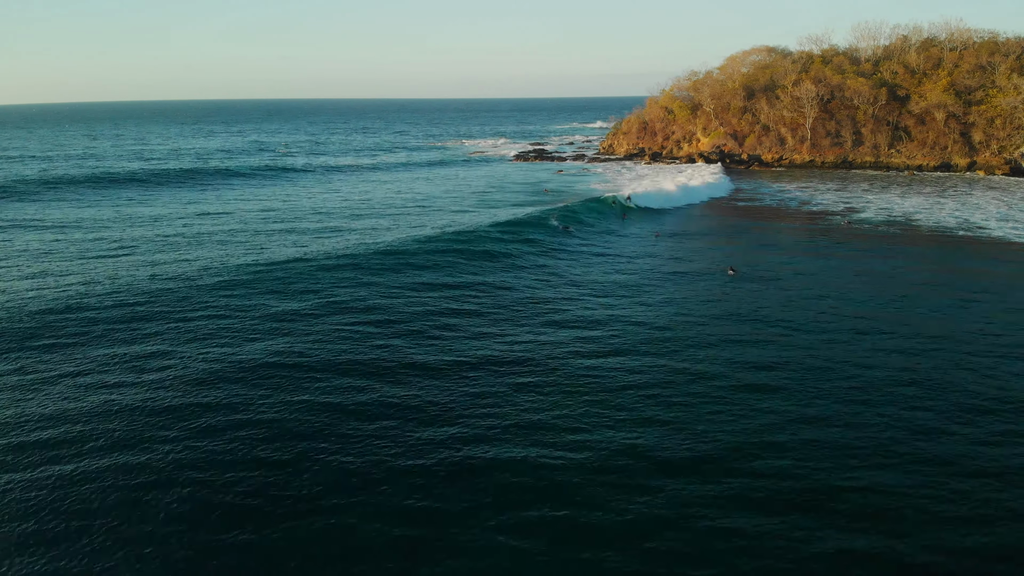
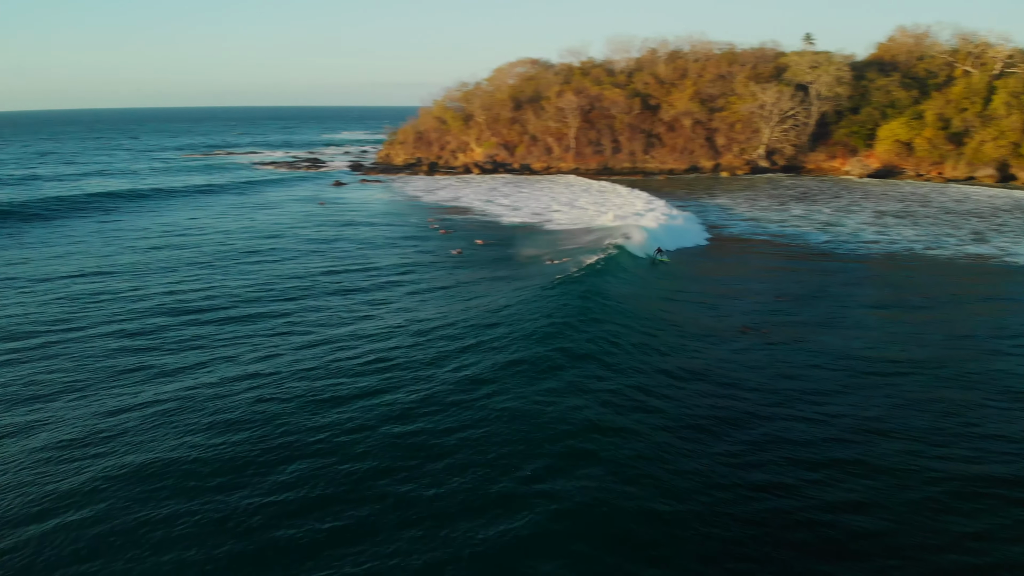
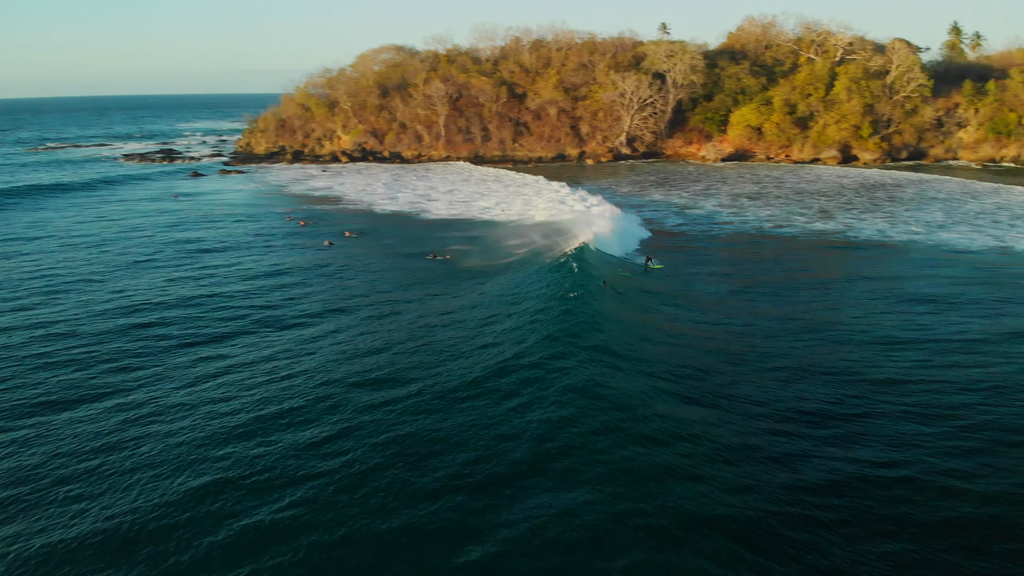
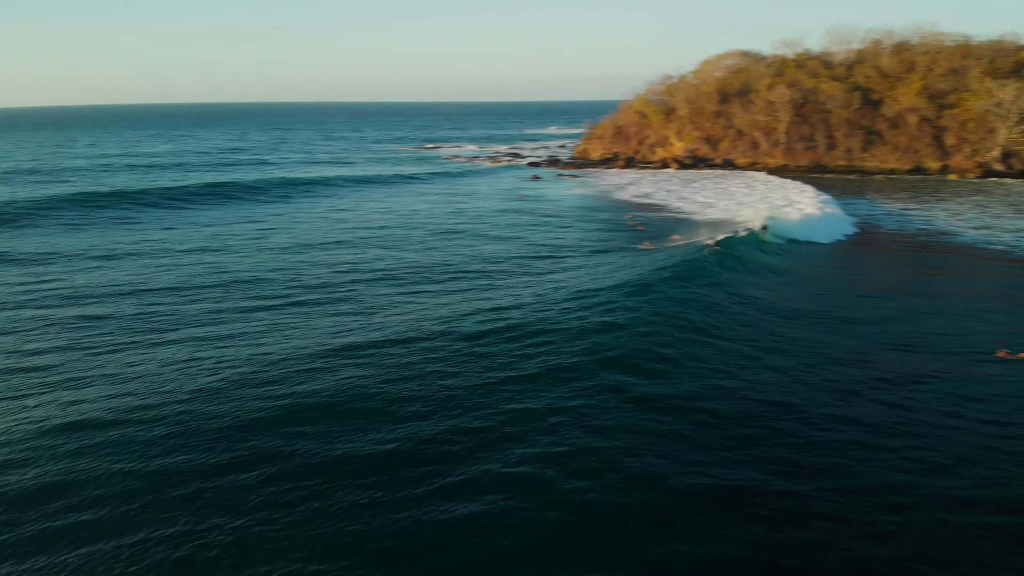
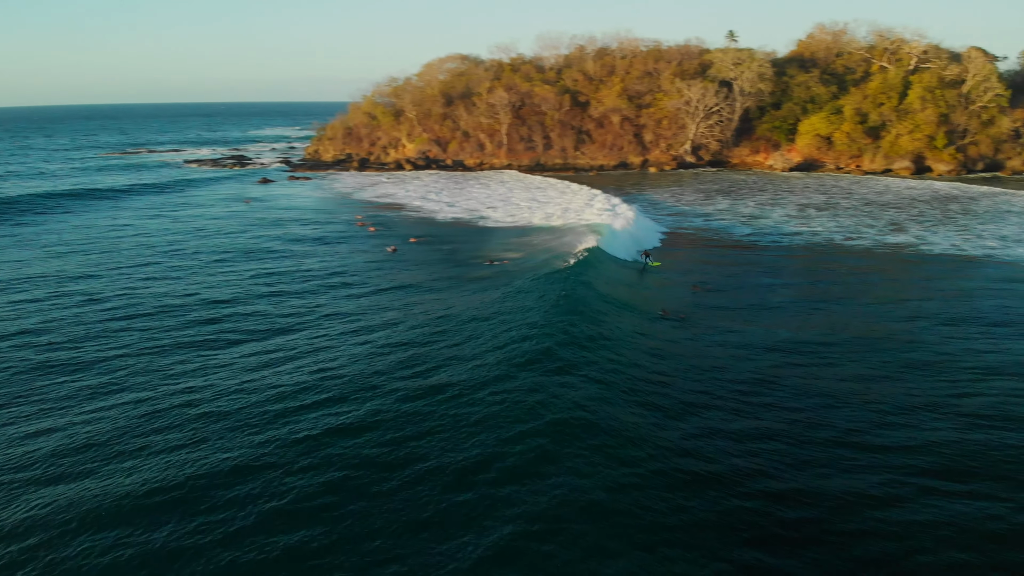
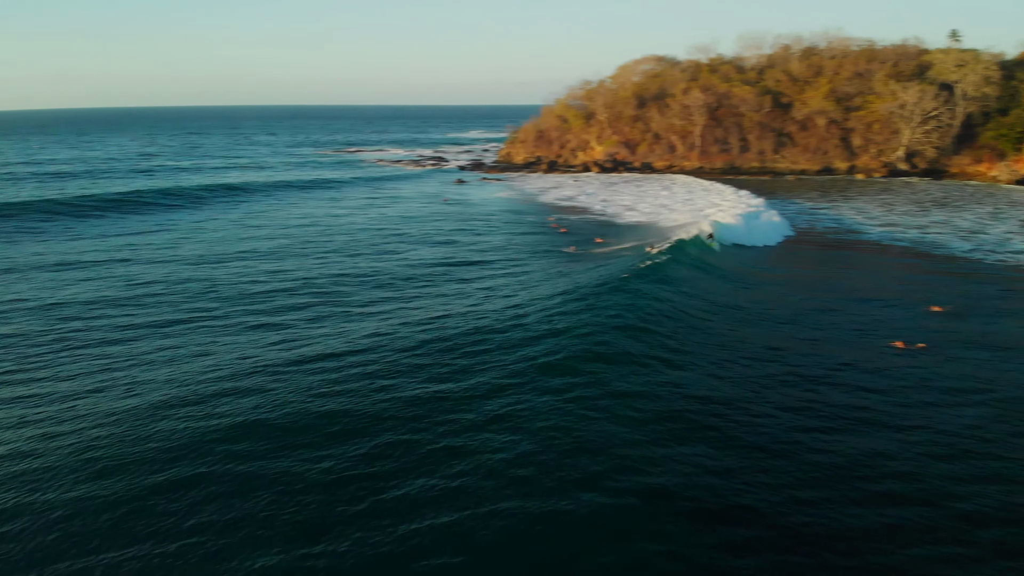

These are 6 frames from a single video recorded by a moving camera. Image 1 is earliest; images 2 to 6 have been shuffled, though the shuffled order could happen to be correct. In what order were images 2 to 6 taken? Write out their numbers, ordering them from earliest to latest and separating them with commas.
4, 6, 2, 5, 3
